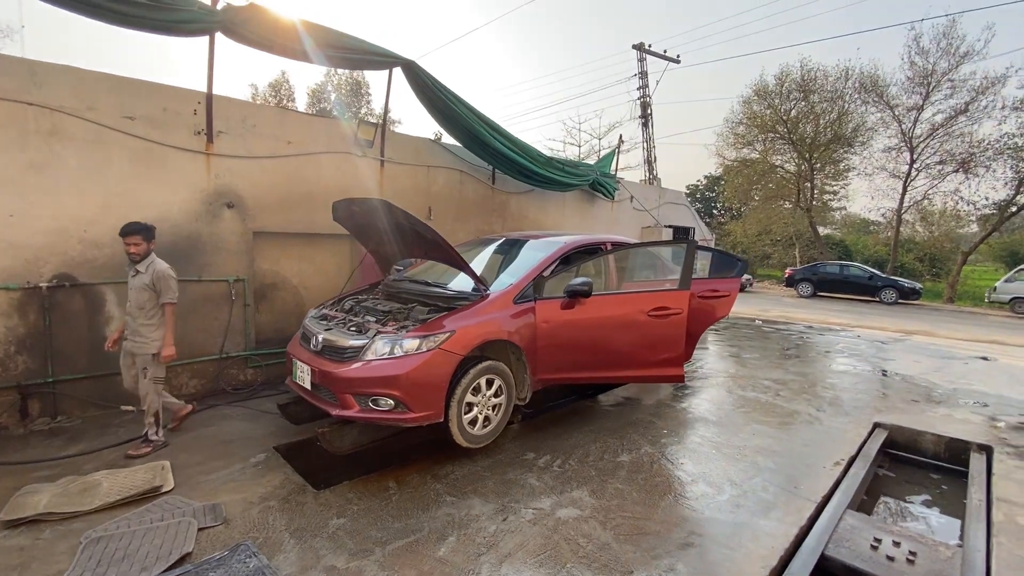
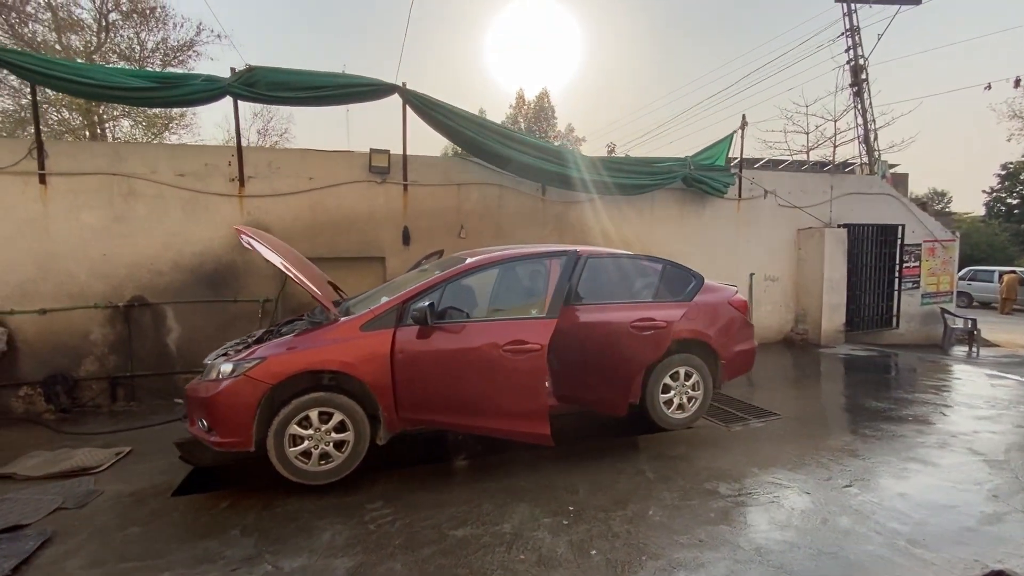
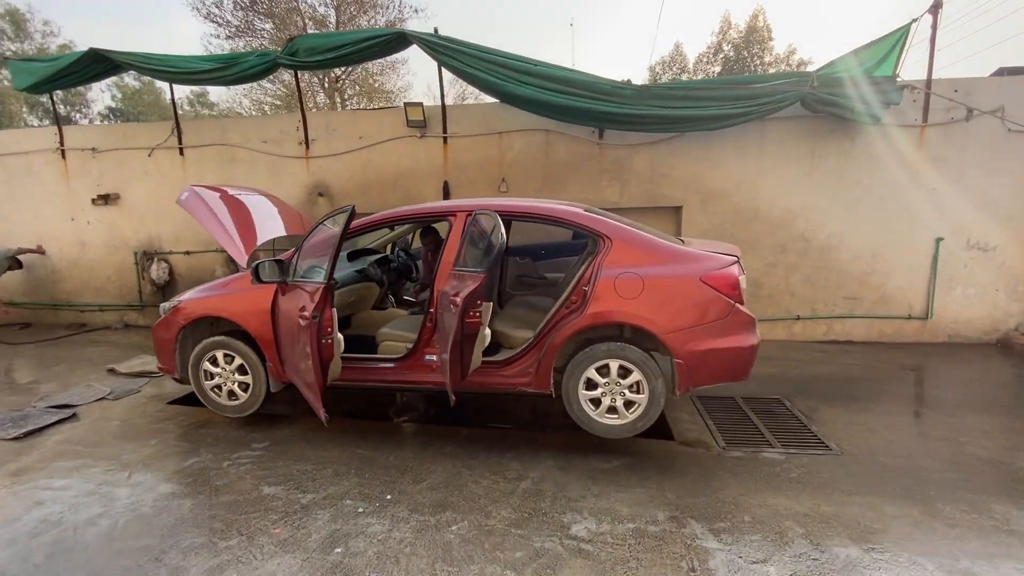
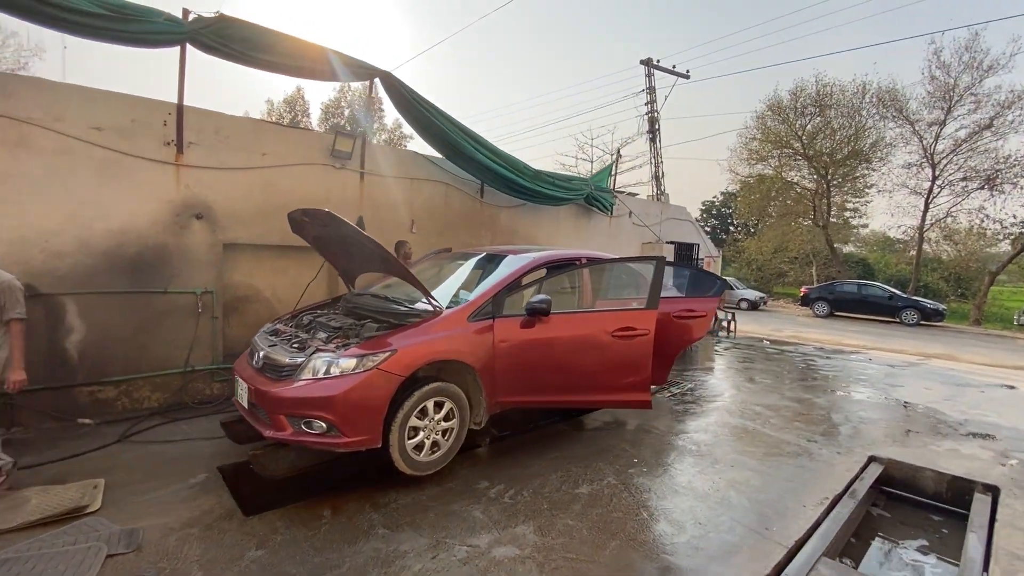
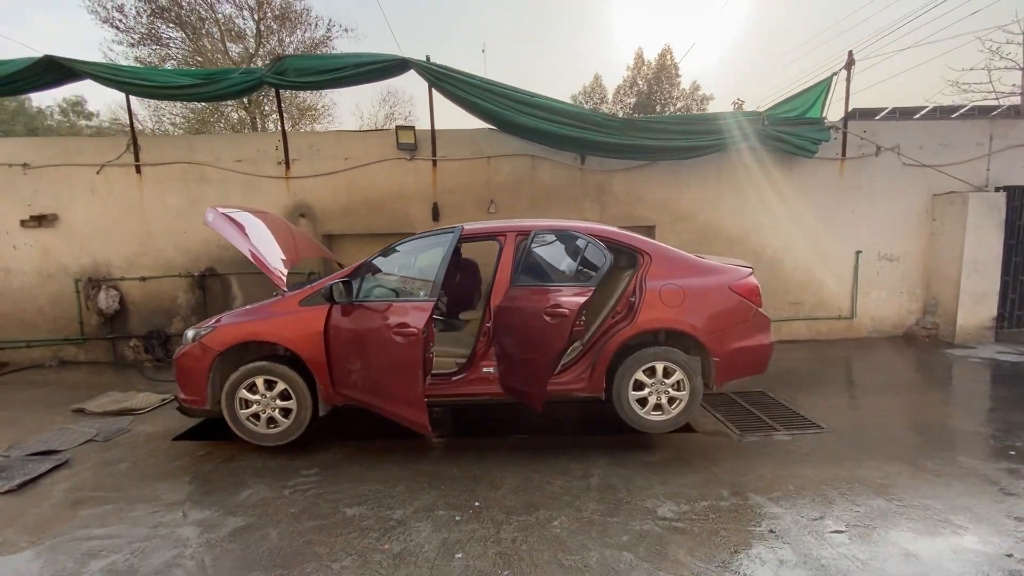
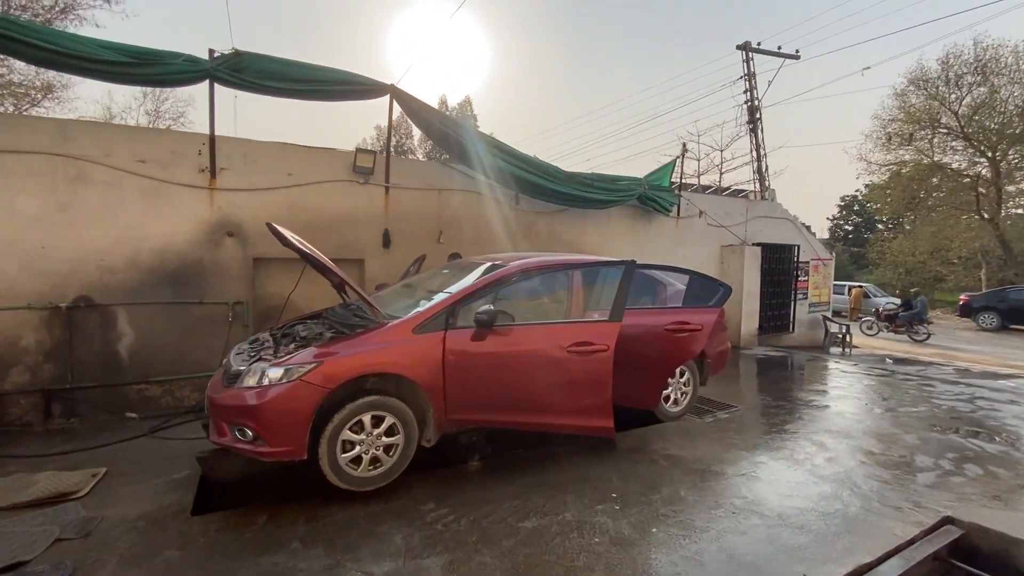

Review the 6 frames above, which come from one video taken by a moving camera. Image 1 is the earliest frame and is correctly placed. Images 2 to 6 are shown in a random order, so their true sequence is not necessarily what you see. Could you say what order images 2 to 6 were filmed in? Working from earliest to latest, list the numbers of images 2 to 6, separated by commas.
4, 6, 2, 5, 3
